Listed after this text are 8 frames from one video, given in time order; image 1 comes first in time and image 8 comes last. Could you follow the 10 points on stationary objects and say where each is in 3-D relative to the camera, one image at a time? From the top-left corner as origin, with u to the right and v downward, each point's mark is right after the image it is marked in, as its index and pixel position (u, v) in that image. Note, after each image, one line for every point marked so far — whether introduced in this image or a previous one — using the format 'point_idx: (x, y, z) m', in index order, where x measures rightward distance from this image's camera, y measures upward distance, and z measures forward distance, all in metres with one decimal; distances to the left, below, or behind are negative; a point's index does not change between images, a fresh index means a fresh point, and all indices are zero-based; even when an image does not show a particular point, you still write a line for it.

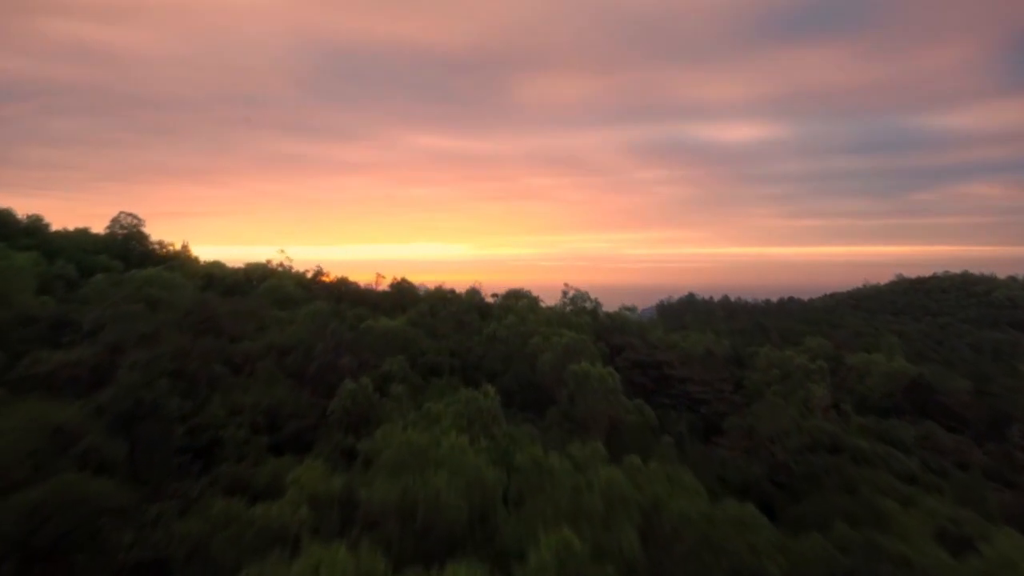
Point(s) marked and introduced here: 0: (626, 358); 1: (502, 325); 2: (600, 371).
0: (+2.2, -1.4, +14.8) m
1: (-0.1, -0.6, +12.2) m
2: (+1.2, -1.1, +10.1) m
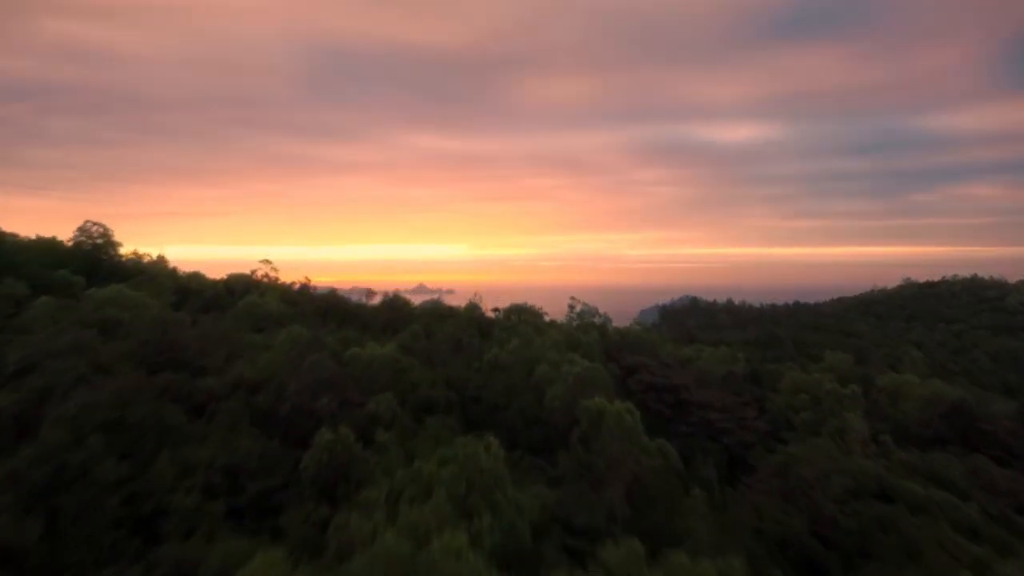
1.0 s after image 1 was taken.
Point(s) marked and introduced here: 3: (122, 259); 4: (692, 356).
0: (+2.3, -1.7, +13.5) m
1: (-0.1, -0.9, +11.0) m
2: (+1.3, -1.4, +8.9) m
3: (-7.1, +0.6, +13.8) m
4: (+4.4, -1.6, +18.0) m
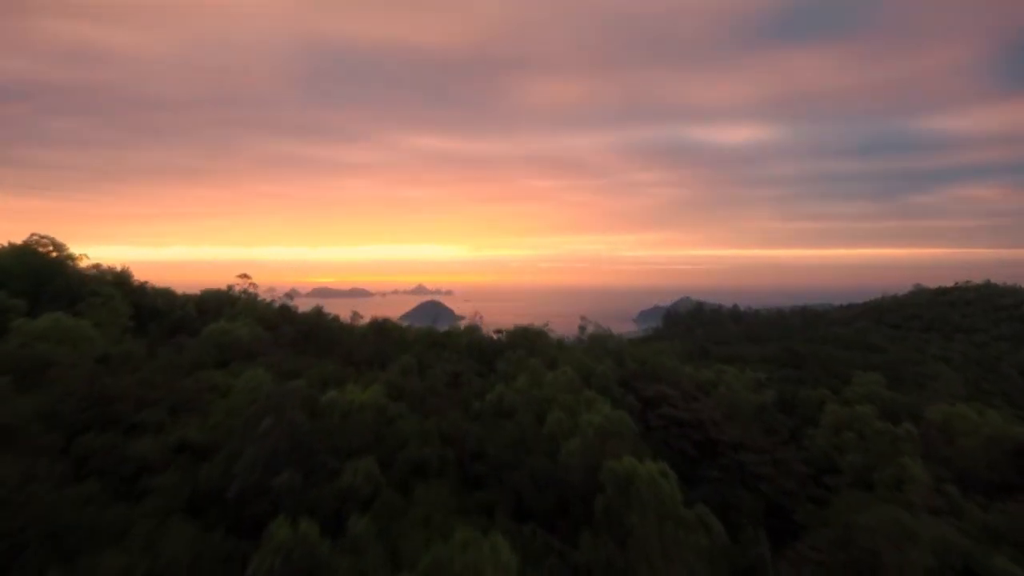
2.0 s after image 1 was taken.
0: (+2.4, -2.1, +11.9) m
1: (0.0, -1.3, +9.4) m
2: (+1.3, -1.8, +7.3) m
3: (-7.1, +0.2, +12.2) m
4: (+4.4, -2.0, +16.4) m
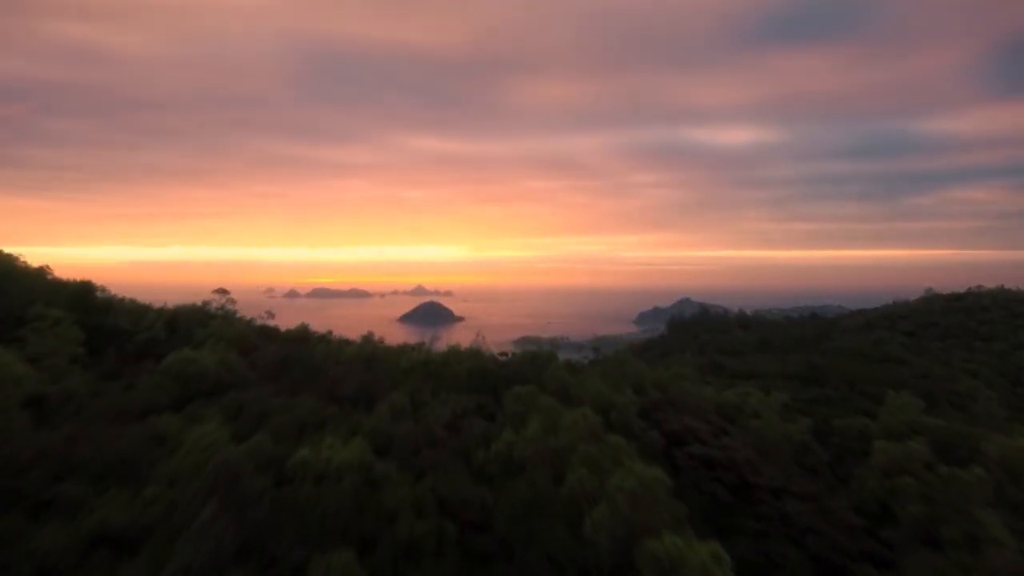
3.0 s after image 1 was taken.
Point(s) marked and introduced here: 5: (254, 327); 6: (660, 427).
0: (+2.5, -2.4, +10.4) m
1: (+0.1, -1.6, +7.9) m
2: (+1.5, -2.1, +5.8) m
3: (-6.9, -0.1, +10.7) m
4: (+4.5, -2.3, +14.9) m
5: (-4.5, -0.7, +13.0) m
6: (+2.2, -2.1, +11.3) m
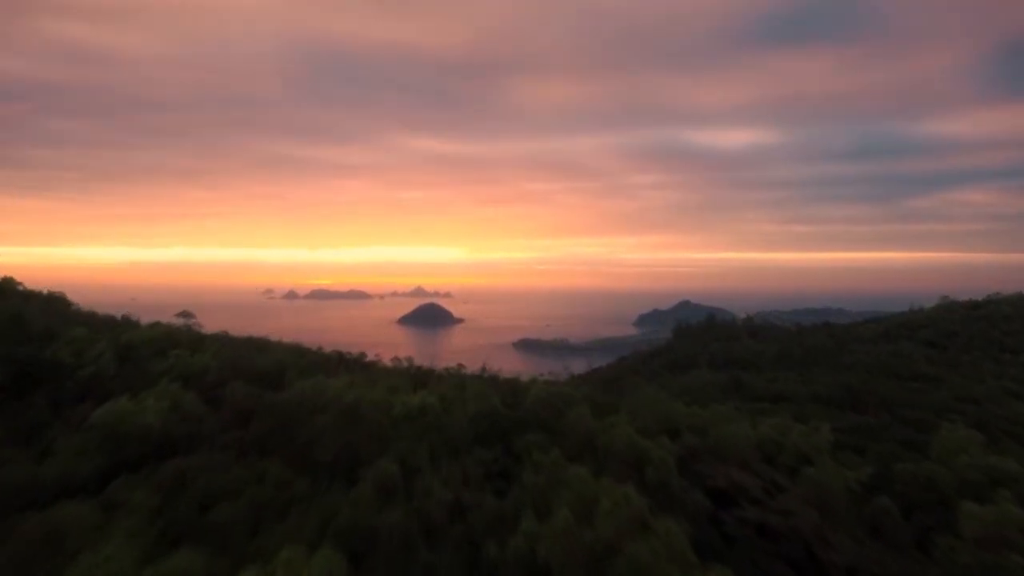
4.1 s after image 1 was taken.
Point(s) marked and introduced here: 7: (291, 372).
0: (+2.7, -2.7, +8.6) m
1: (+0.3, -1.9, +6.0) m
2: (+1.6, -2.4, +3.9) m
3: (-6.8, -0.4, +8.8) m
4: (+4.7, -2.7, +13.0) m
5: (-4.3, -1.0, +11.1) m
6: (+2.4, -2.4, +9.4) m
7: (-3.3, -1.3, +11.3) m
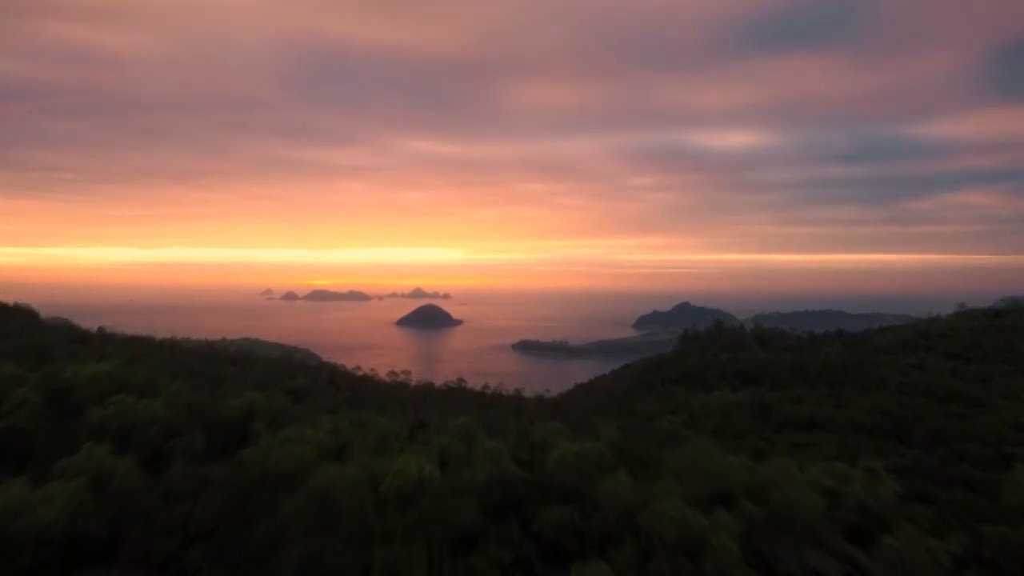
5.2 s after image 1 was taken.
0: (+2.9, -3.1, +6.6) m
1: (+0.5, -2.3, +4.1) m
2: (+1.9, -2.8, +2.0) m
3: (-6.6, -0.8, +6.9) m
4: (+4.9, -3.1, +11.1) m
5: (-4.1, -1.4, +9.1) m
6: (+2.6, -2.8, +7.4) m
7: (-3.1, -1.7, +9.4) m
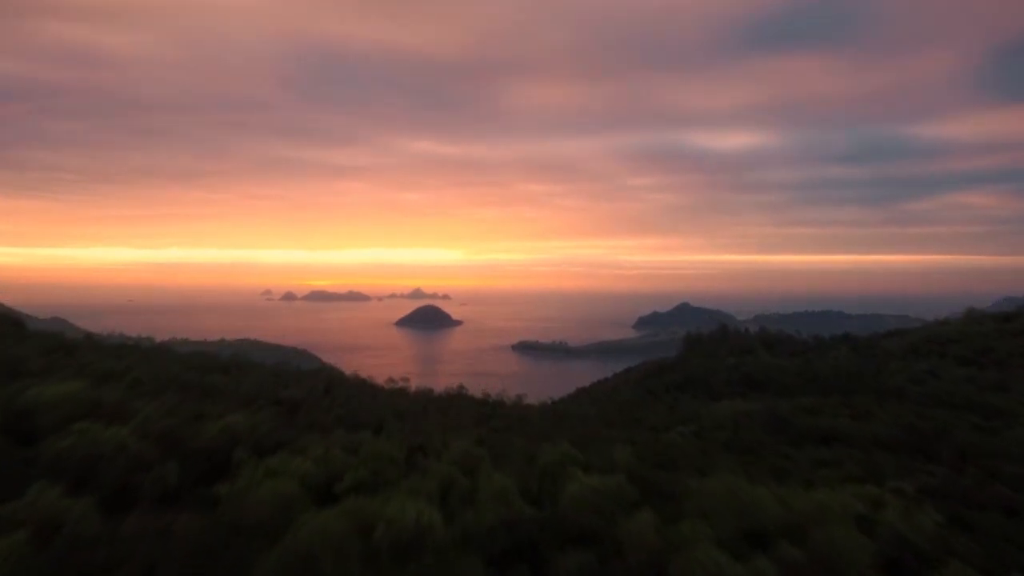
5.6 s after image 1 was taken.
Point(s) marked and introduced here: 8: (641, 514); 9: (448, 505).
0: (+3.0, -3.3, +5.7) m
1: (+0.6, -2.4, +3.2) m
2: (+2.0, -3.0, +1.1) m
3: (-6.5, -1.0, +6.0) m
4: (+5.0, -3.3, +10.2) m
5: (-4.0, -1.6, +8.2) m
6: (+2.7, -3.0, +6.5) m
7: (-3.0, -1.8, +8.5) m
8: (+1.2, -2.2, +7.0) m
9: (-0.7, -2.0, +7.3) m
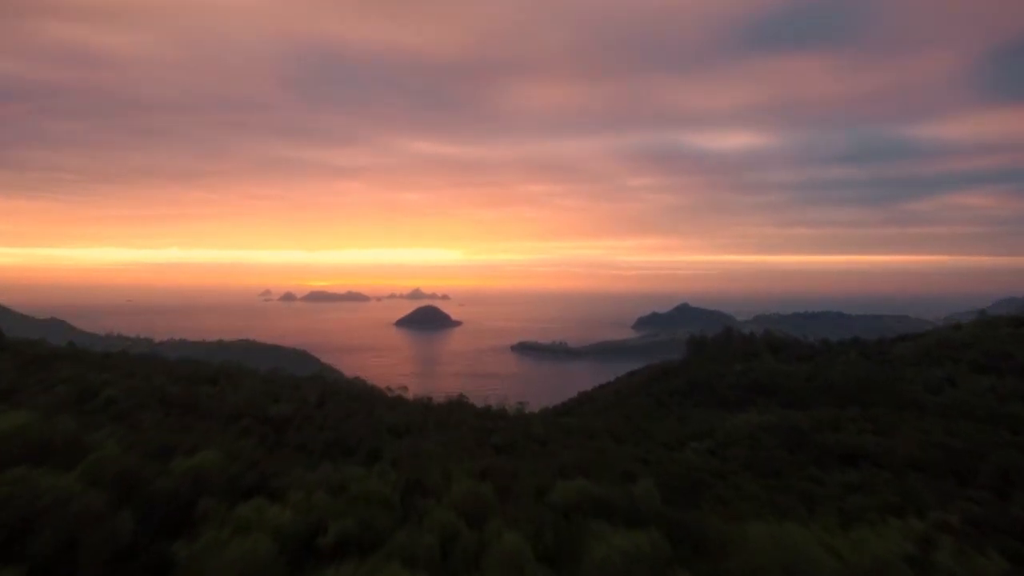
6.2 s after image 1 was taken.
0: (+3.1, -3.5, +4.5) m
1: (+0.7, -2.6, +2.0) m
2: (+2.1, -3.2, -0.1) m
3: (-6.3, -1.2, +4.8) m
4: (+5.1, -3.5, +9.0) m
5: (-3.9, -1.8, +7.0) m
6: (+2.8, -3.2, +5.4) m
7: (-2.9, -2.0, +7.3) m
8: (+1.3, -2.4, +5.9) m
9: (-0.5, -2.2, +6.1) m
